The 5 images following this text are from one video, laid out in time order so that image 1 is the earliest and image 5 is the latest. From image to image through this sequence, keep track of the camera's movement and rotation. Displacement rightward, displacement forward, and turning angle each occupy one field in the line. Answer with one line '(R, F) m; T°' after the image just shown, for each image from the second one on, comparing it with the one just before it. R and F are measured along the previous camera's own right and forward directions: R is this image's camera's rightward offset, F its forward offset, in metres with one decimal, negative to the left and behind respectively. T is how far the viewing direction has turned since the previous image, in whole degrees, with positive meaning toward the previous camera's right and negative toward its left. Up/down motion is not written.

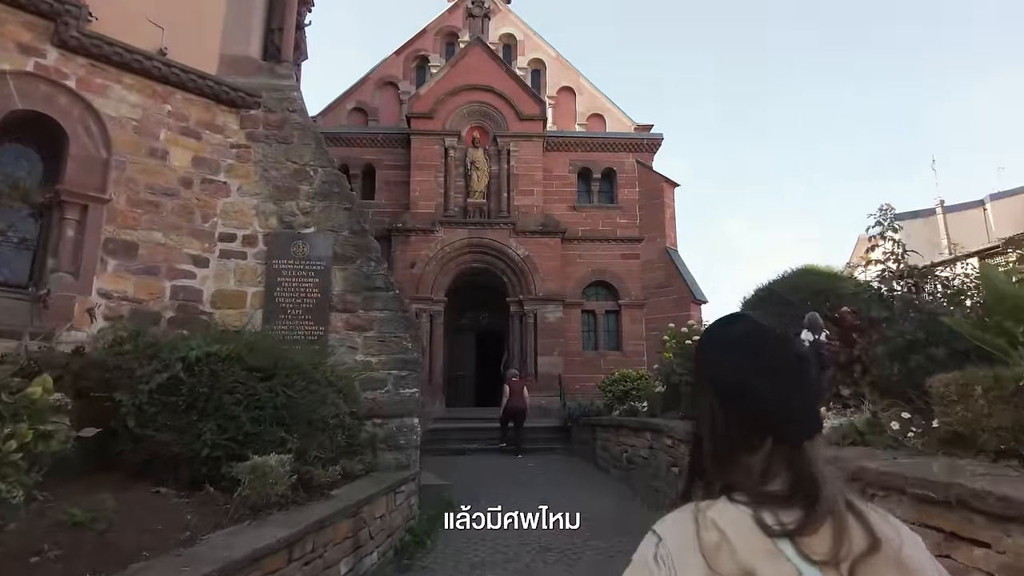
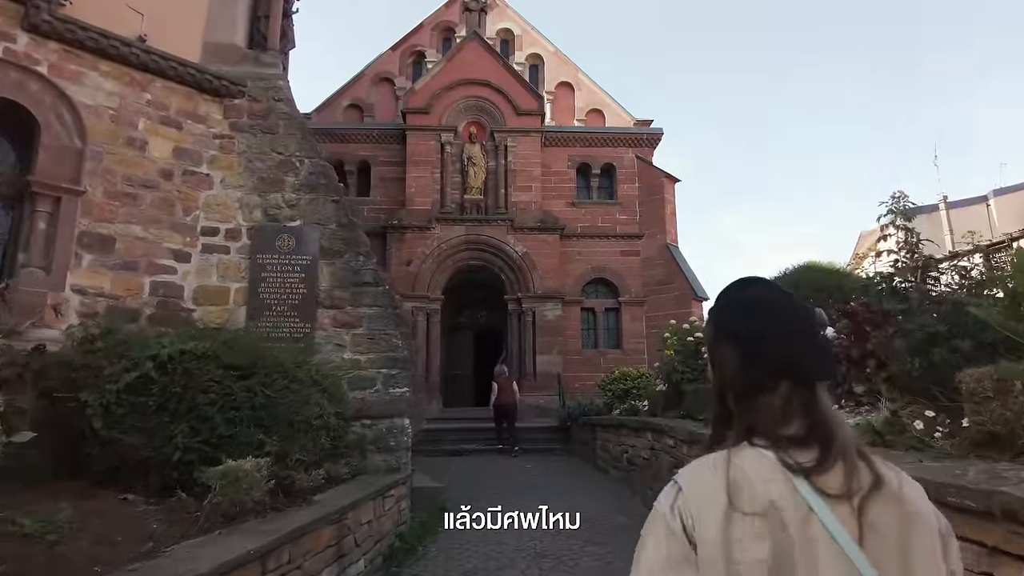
(+0.1, +0.3) m; 0°
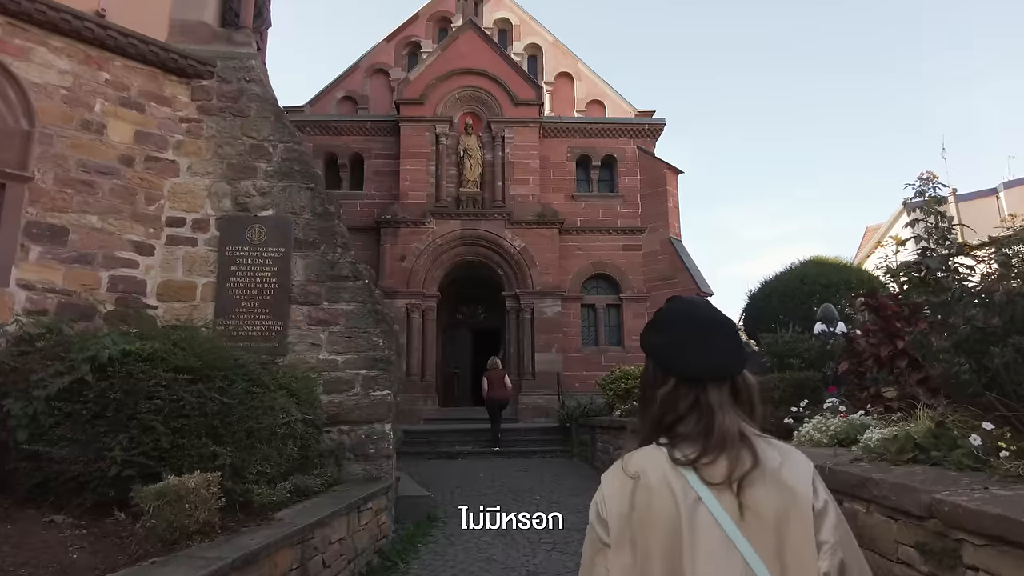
(+0.1, +0.5) m; 0°
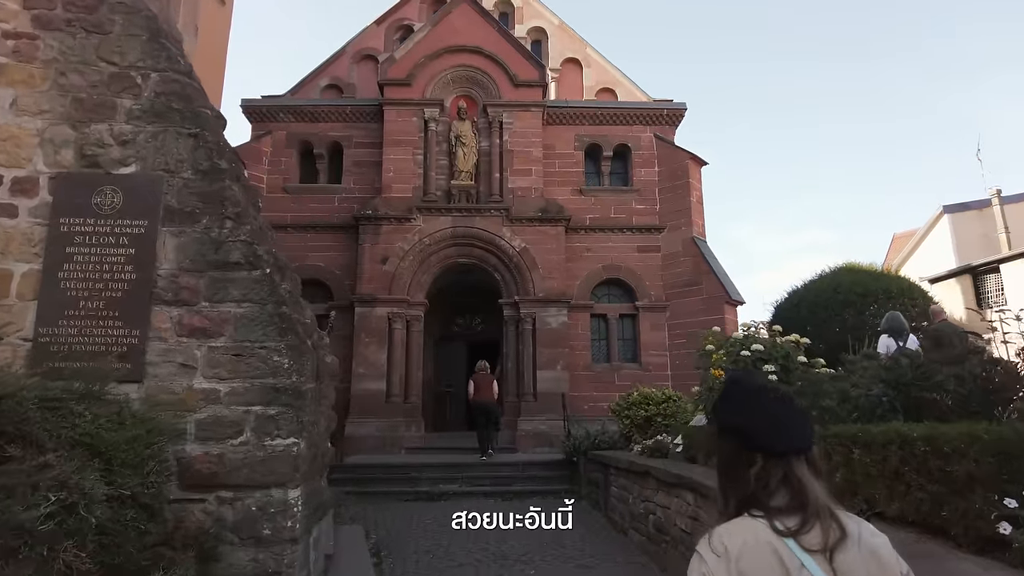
(+0.2, +2.2) m; -1°
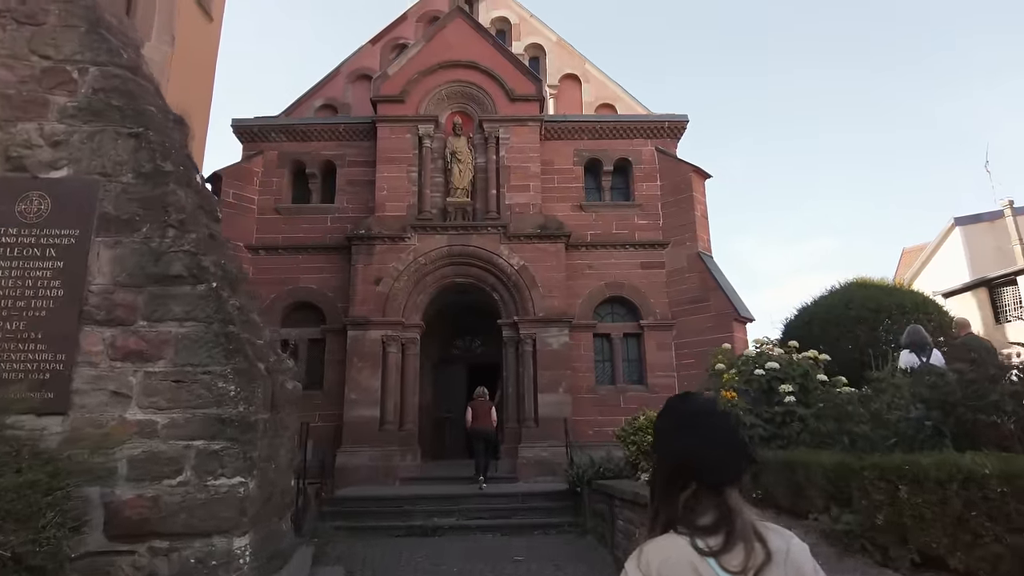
(+0.2, +0.5) m; -1°
